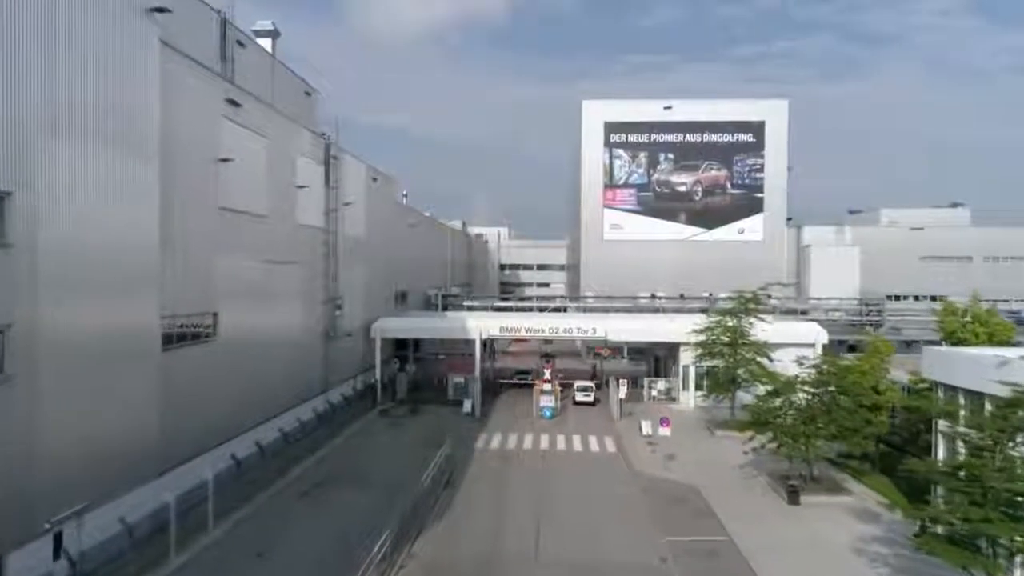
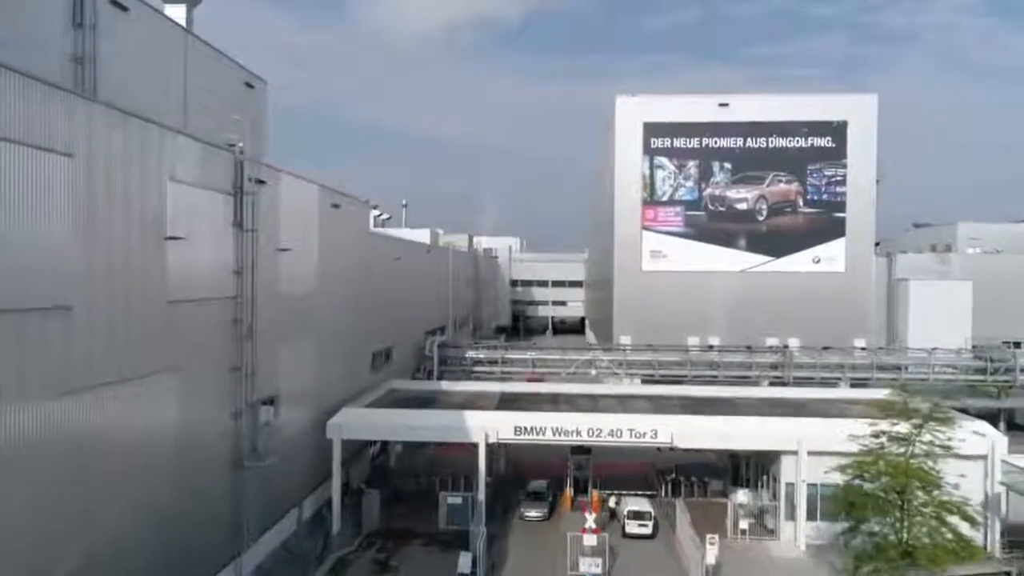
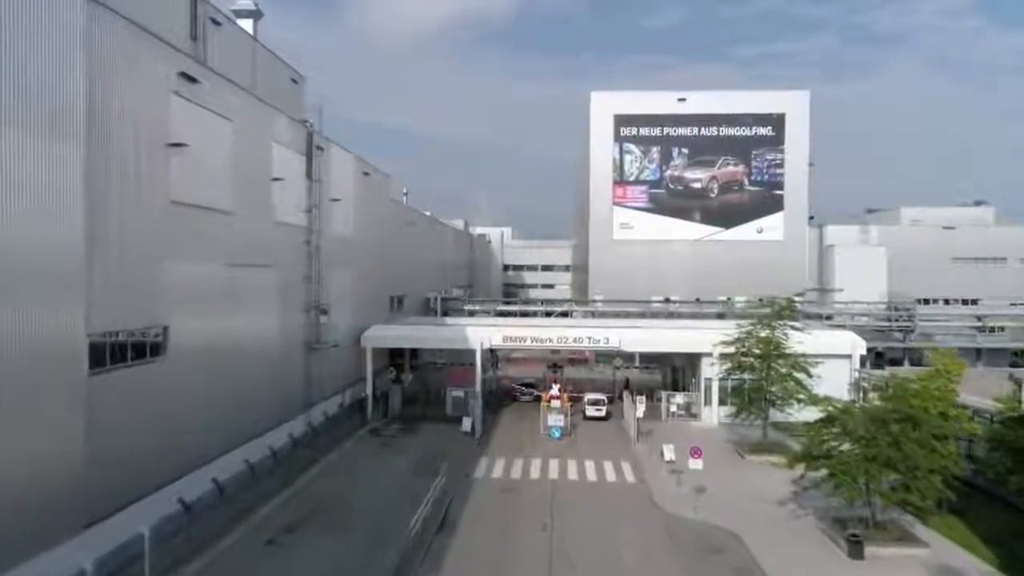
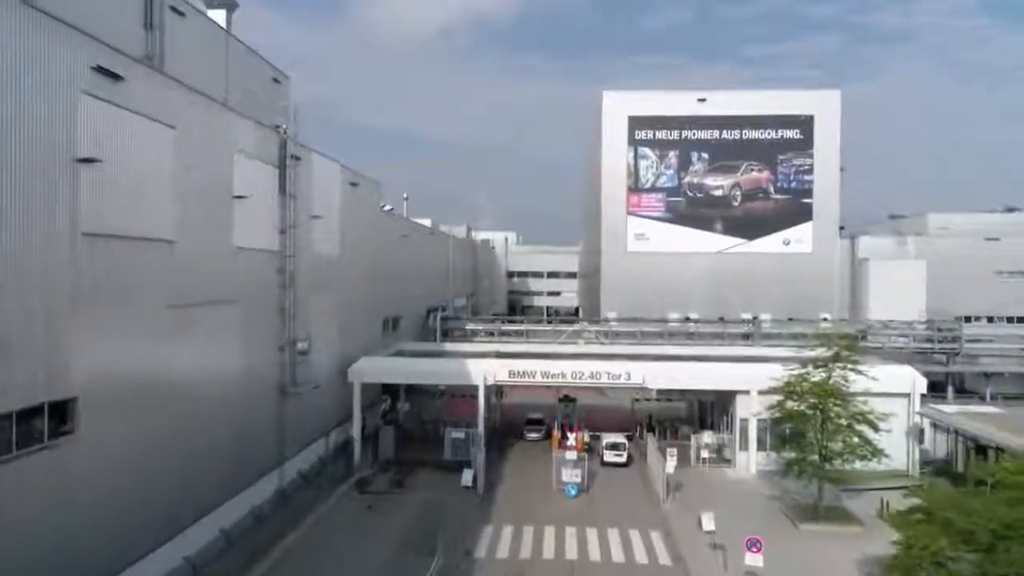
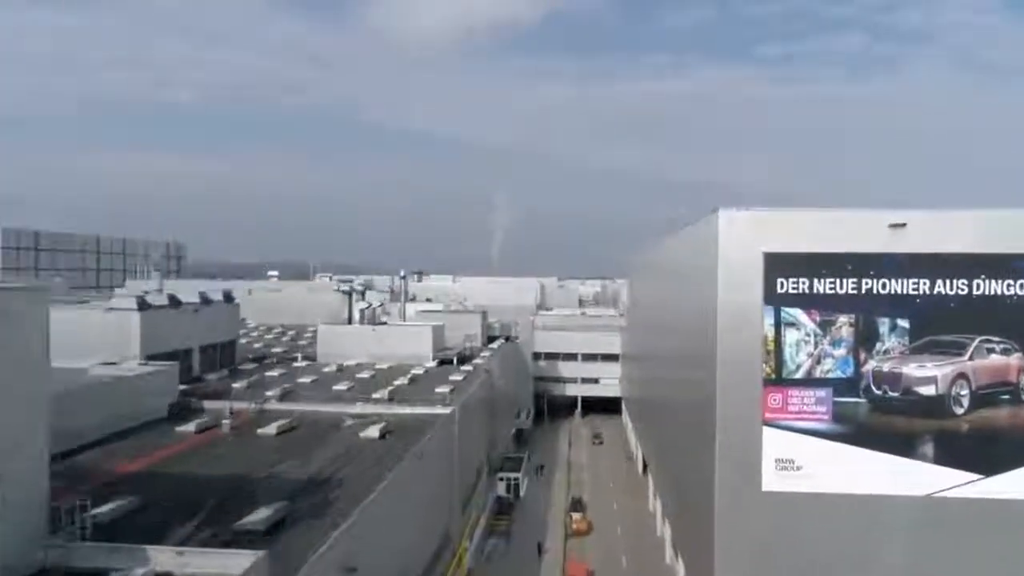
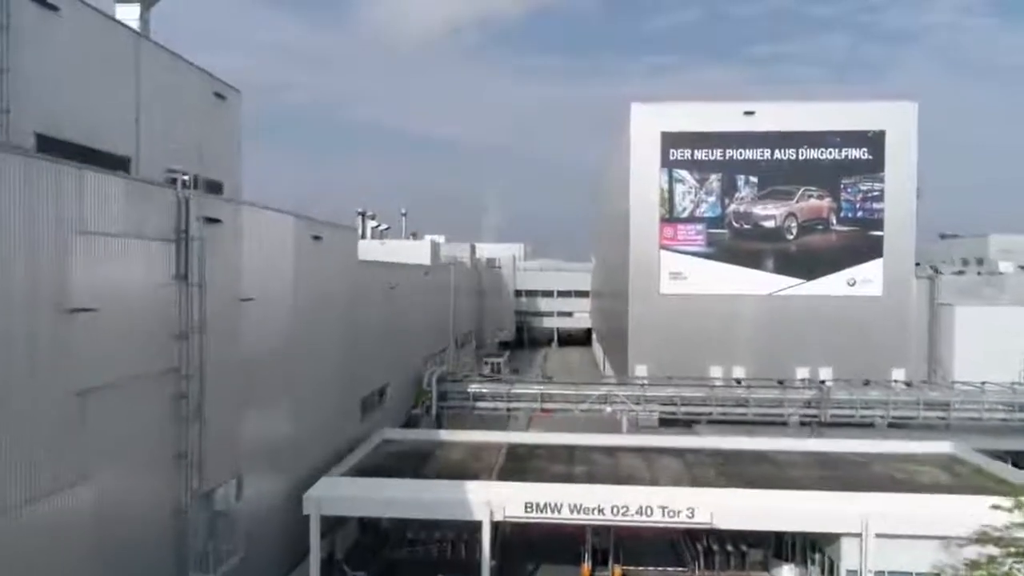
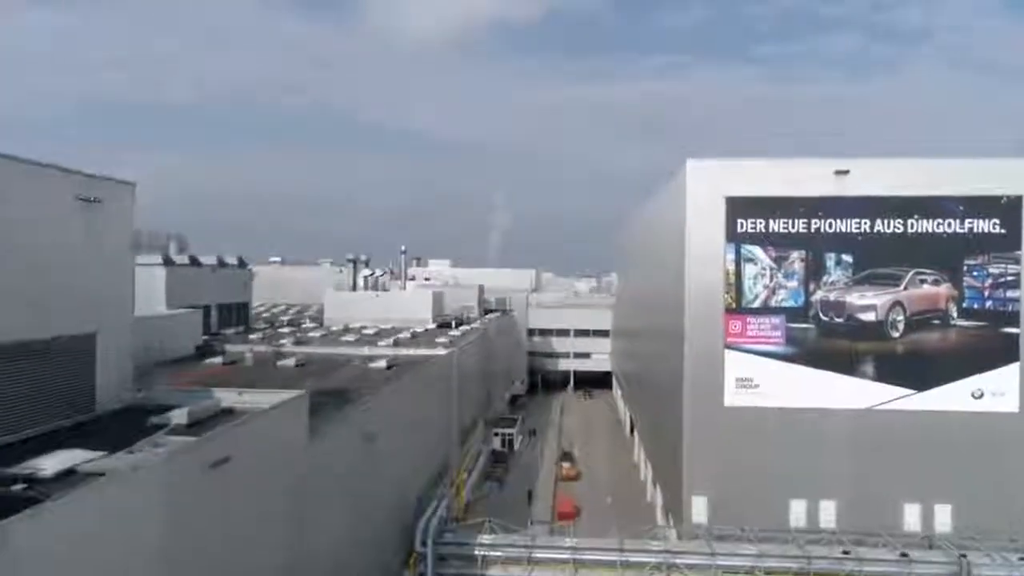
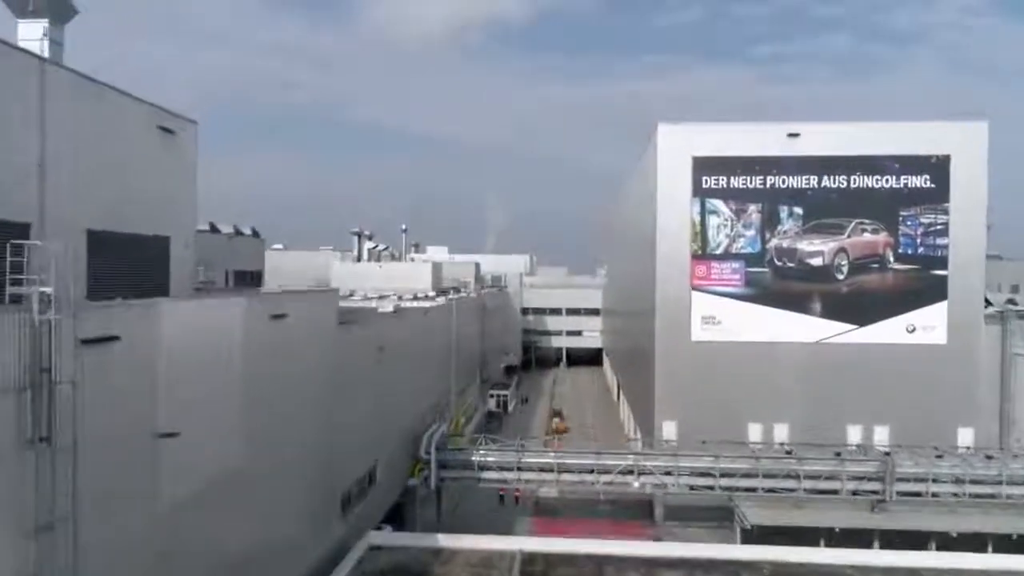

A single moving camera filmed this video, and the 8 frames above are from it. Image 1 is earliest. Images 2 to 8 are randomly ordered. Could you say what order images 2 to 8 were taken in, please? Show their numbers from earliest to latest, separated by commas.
3, 4, 2, 6, 8, 7, 5
